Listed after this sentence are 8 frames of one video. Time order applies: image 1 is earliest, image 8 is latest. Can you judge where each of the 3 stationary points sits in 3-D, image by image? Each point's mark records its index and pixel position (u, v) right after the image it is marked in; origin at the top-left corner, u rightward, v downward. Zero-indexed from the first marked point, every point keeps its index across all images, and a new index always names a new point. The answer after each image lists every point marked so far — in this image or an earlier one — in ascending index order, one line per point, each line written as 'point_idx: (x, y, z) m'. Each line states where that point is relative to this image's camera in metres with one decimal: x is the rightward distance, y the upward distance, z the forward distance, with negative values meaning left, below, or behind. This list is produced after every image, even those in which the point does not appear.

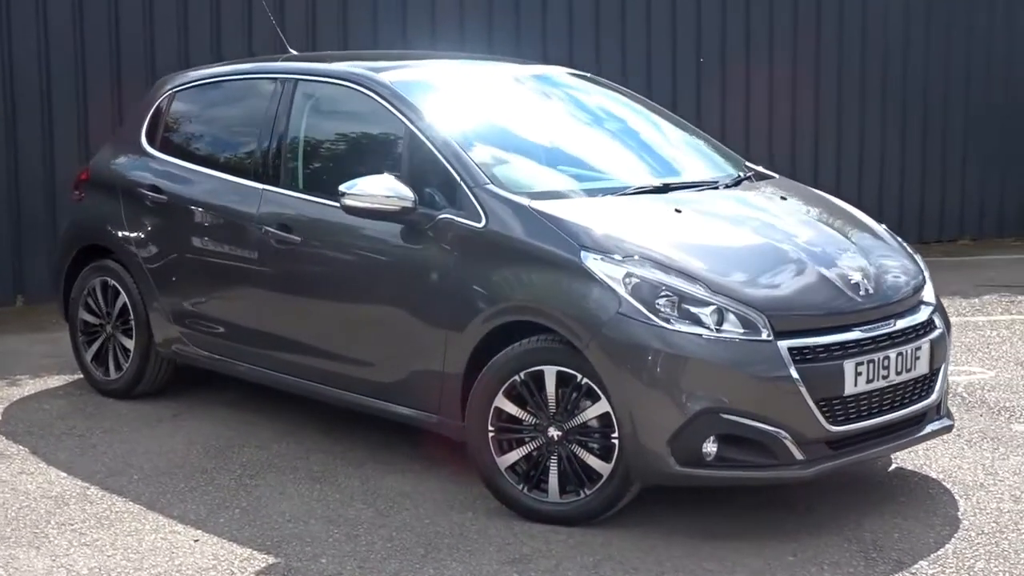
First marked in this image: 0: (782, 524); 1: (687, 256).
0: (+0.8, -0.7, +4.7) m
1: (+0.5, +0.1, +4.5) m
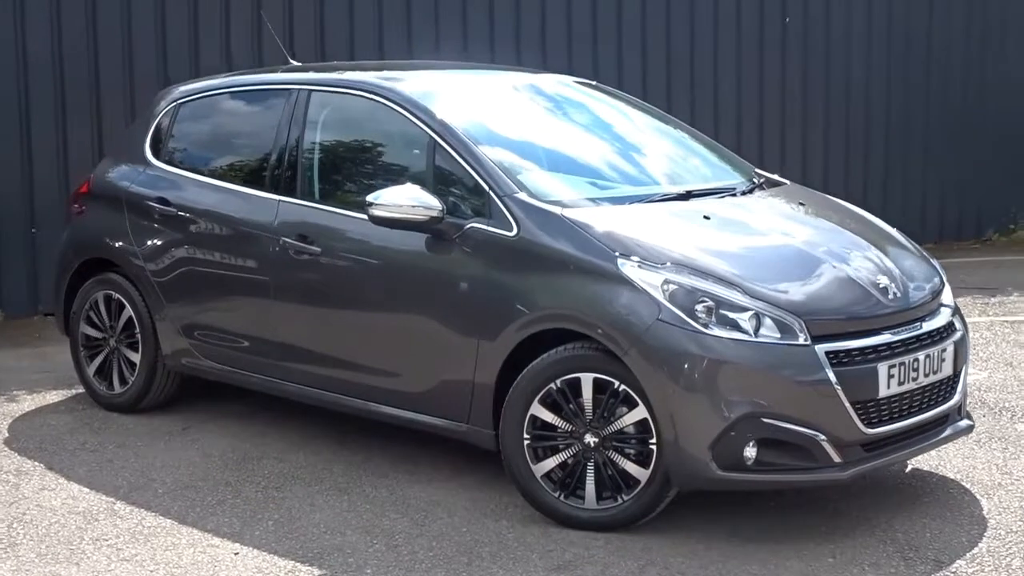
0: (+0.9, -0.7, +4.7) m
1: (+0.6, +0.1, +4.6) m
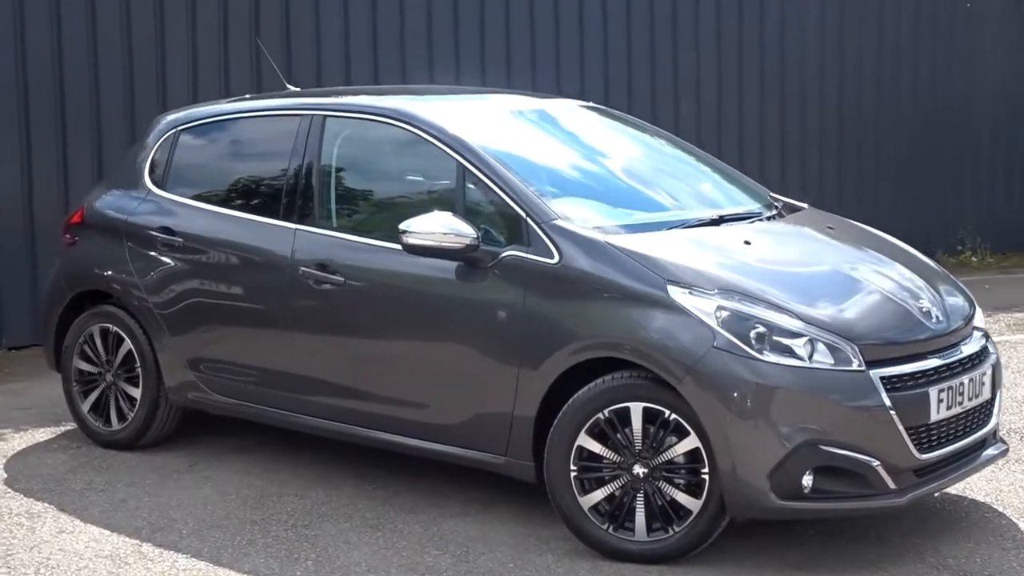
0: (+1.0, -0.8, +4.7) m
1: (+0.7, 0.0, +4.5) m
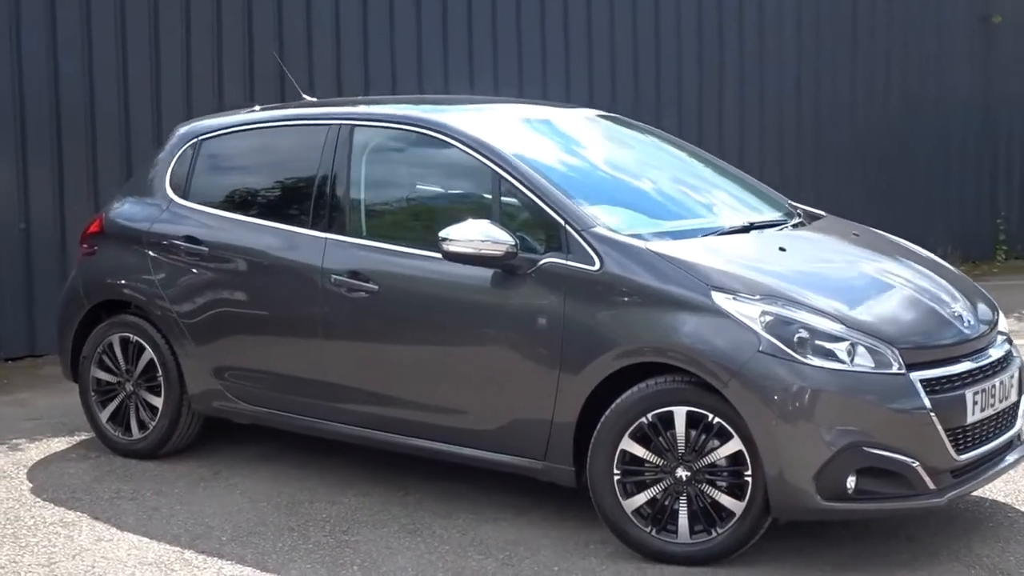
0: (+1.1, -0.8, +4.8) m
1: (+0.8, 0.0, +4.6) m
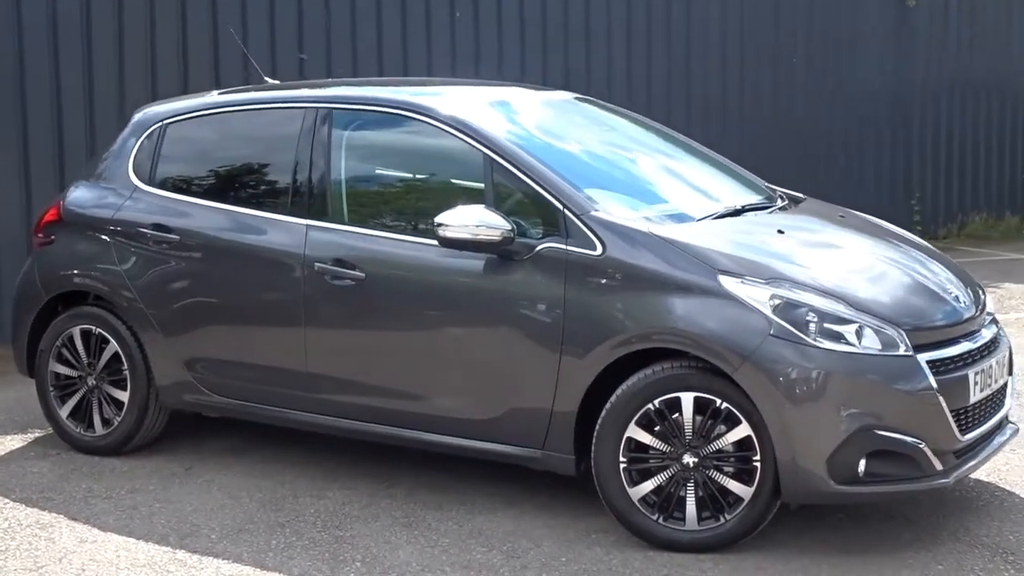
0: (+1.1, -0.7, +4.8) m
1: (+0.9, 0.0, +4.6) m
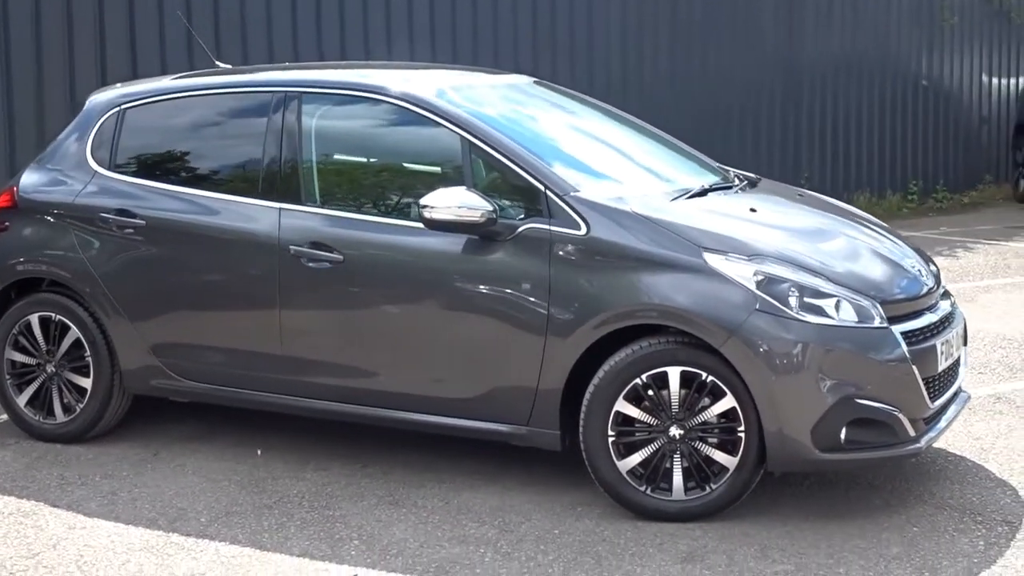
0: (+1.1, -0.6, +5.0) m
1: (+0.8, +0.1, +4.7) m
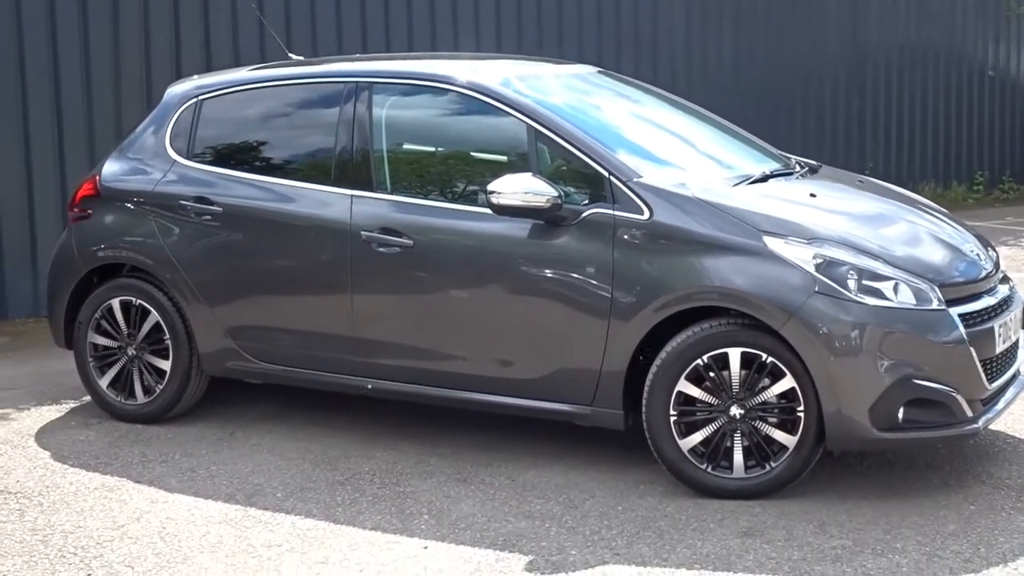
0: (+1.3, -0.6, +5.1) m
1: (+1.0, +0.2, +4.9) m
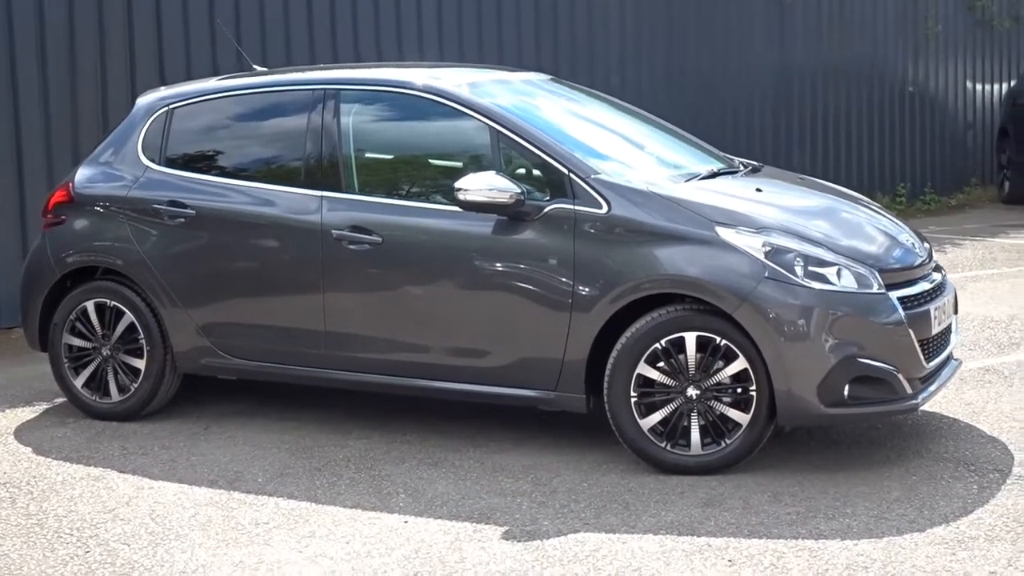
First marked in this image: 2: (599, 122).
0: (+1.2, -0.6, +5.4) m
1: (+0.9, +0.2, +5.2) m
2: (+0.3, +0.6, +6.1) m
